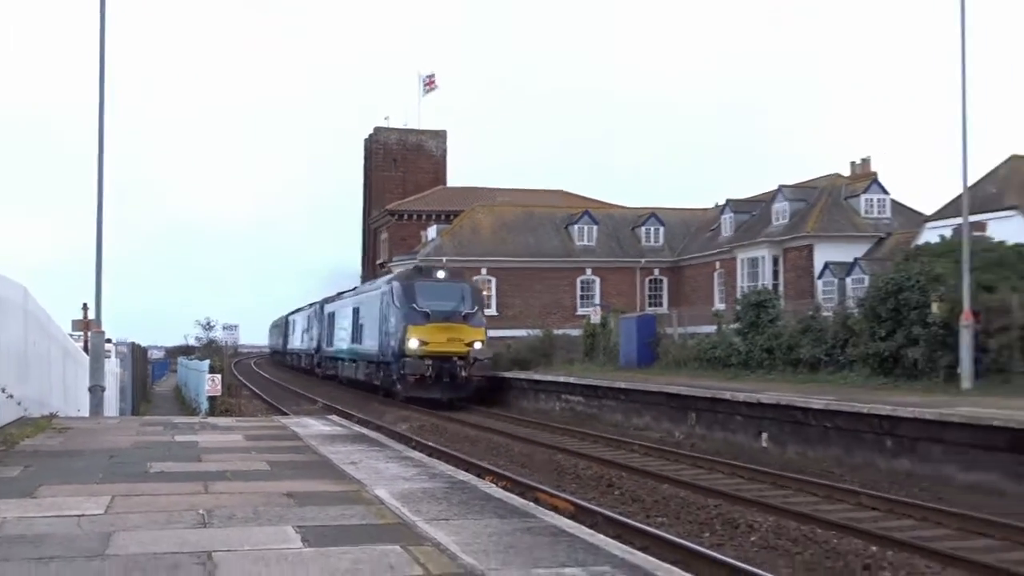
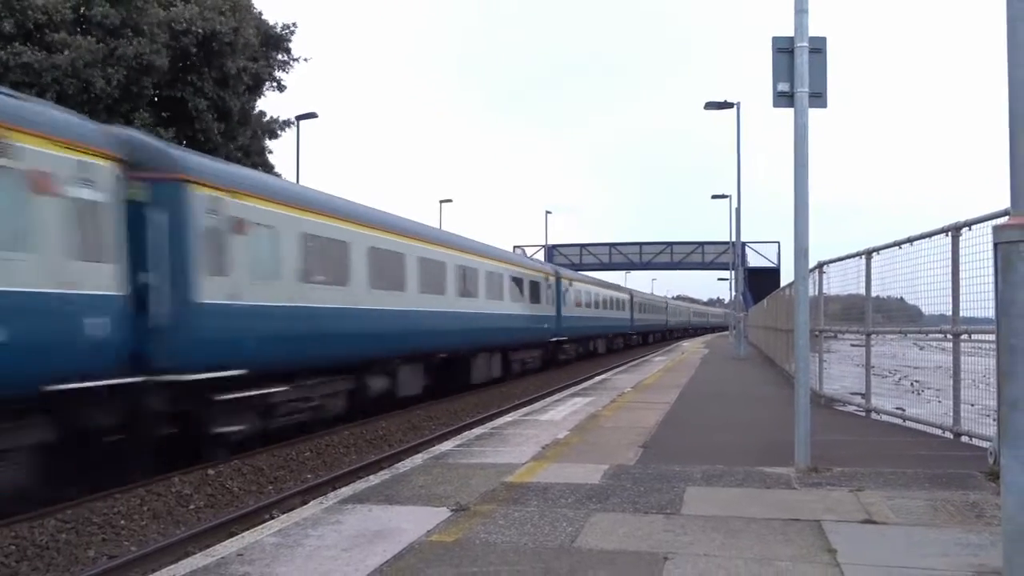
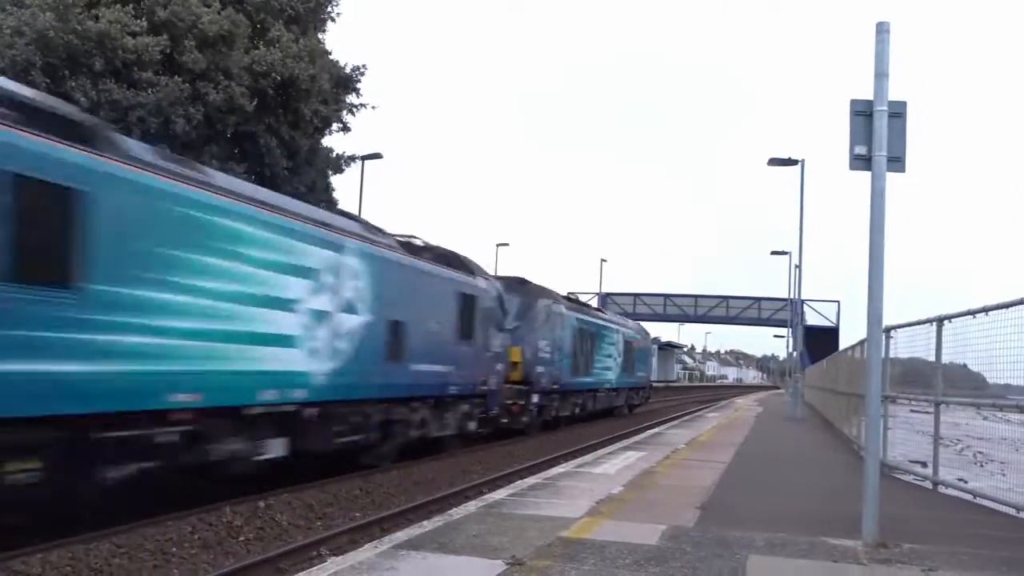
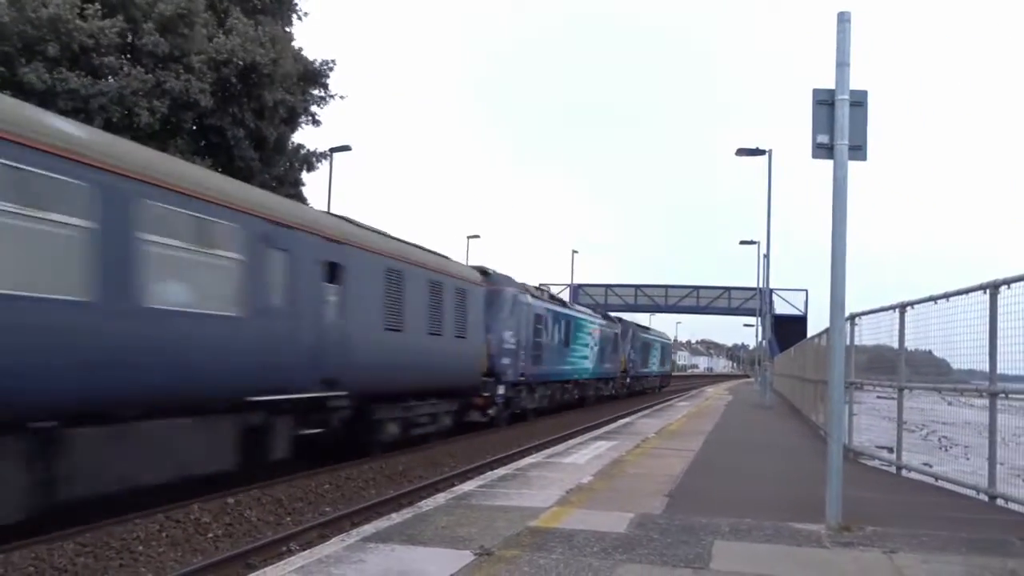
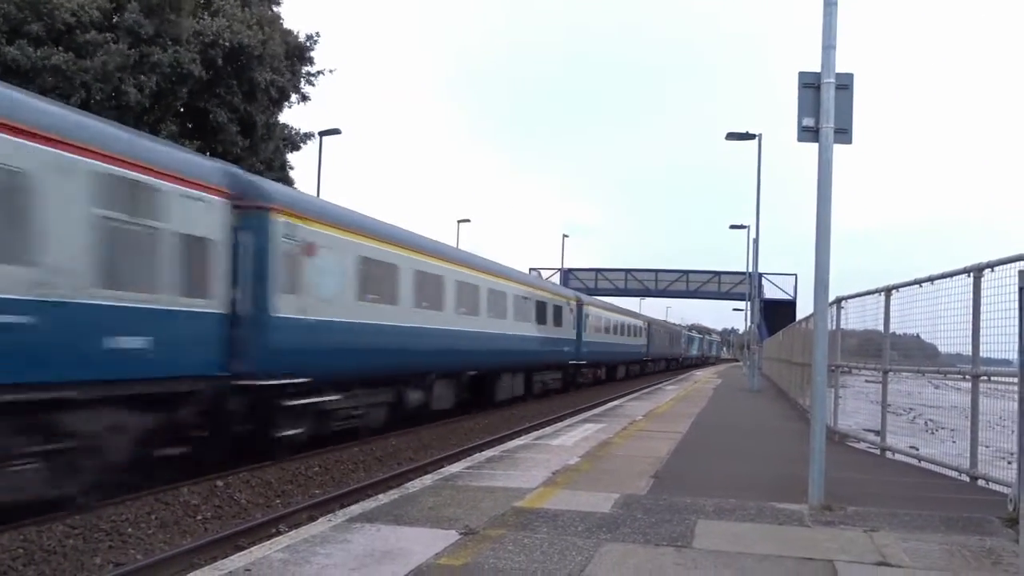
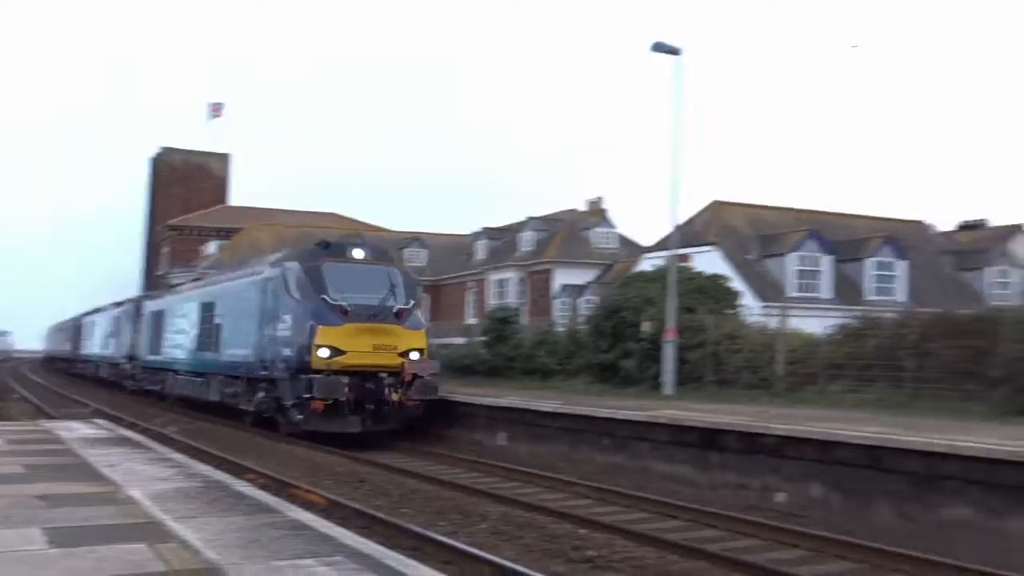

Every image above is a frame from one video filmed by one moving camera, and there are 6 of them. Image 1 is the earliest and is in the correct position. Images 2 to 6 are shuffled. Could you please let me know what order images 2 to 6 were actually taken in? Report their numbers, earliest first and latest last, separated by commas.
6, 3, 4, 5, 2
